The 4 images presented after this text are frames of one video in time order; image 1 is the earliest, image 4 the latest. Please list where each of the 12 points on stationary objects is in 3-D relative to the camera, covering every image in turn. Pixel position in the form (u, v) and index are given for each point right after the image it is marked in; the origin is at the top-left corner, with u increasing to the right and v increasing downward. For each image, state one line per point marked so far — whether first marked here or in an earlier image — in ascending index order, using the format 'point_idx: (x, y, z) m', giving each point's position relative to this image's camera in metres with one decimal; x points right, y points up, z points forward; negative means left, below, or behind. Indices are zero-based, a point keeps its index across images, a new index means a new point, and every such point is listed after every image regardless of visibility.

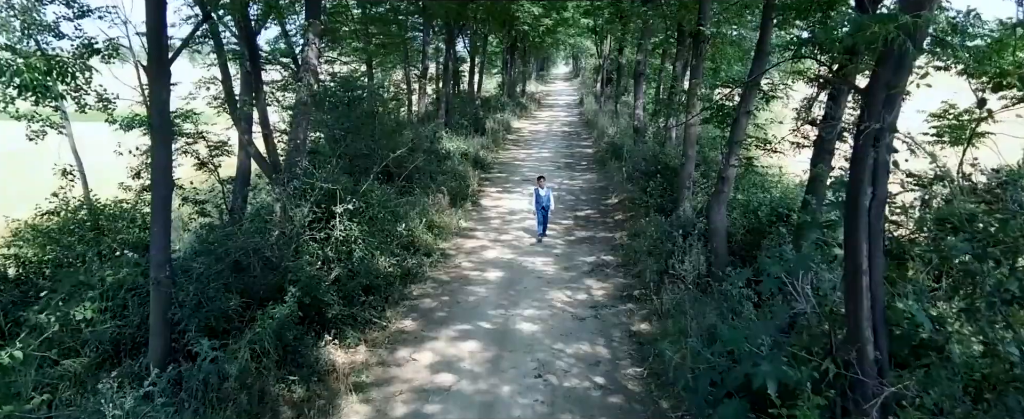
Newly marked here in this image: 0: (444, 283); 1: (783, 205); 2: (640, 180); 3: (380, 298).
0: (-1.2, -1.3, +9.3) m
1: (+4.1, +0.1, +8.0) m
2: (+3.2, +0.7, +13.1) m
3: (-2.0, -1.4, +8.1) m
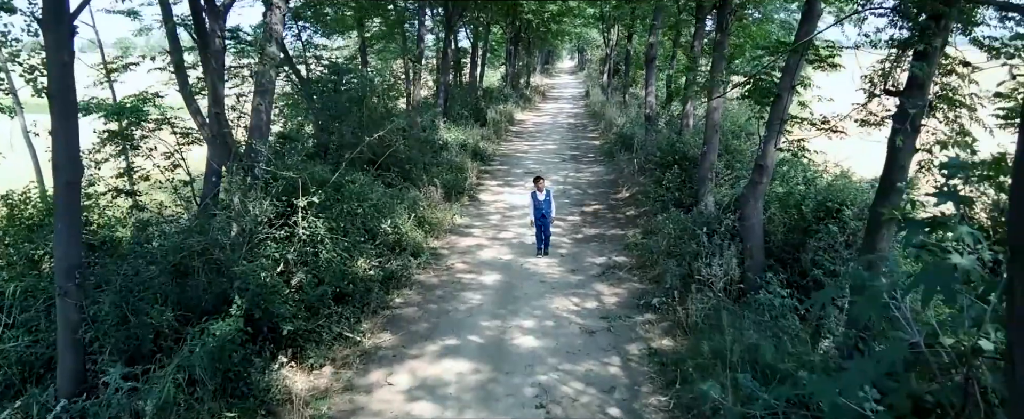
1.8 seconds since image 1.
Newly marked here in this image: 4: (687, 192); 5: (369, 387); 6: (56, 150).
0: (-1.2, -1.2, +8.1) m
1: (+4.1, +0.2, +6.8) m
2: (+3.2, +0.9, +11.9) m
3: (-2.0, -1.3, +6.9) m
4: (+3.4, +0.3, +10.1) m
5: (-1.6, -1.9, +5.7) m
6: (-3.9, +0.5, +4.5) m
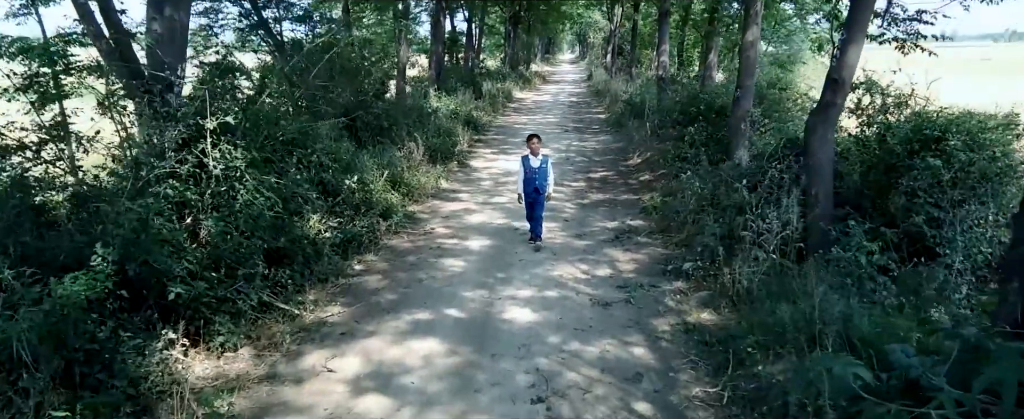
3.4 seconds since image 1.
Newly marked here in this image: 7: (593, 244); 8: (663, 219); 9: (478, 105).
0: (-1.3, -0.5, +6.5) m
1: (+4.0, +0.9, +5.2) m
2: (+3.1, +1.5, +10.2) m
3: (-2.1, -0.7, +5.3) m
4: (+3.3, +1.0, +8.5) m
5: (-1.7, -1.3, +4.1) m
6: (-4.0, +1.1, +2.8) m
7: (+1.0, -0.4, +6.8) m
8: (+2.1, -0.1, +7.3) m
9: (-1.1, +3.6, +18.0) m
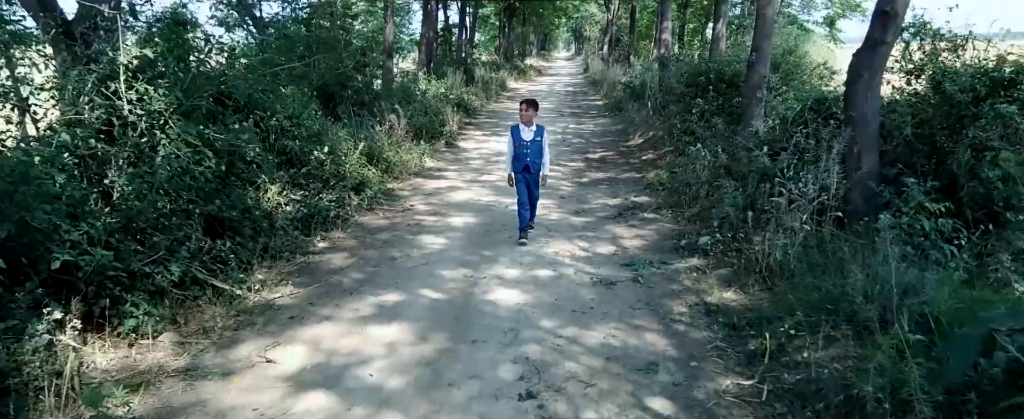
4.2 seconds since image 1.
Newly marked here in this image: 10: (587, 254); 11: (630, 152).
0: (-1.5, -0.2, +5.6) m
1: (+3.8, +1.2, +4.4) m
2: (+3.0, +1.9, +9.4) m
3: (-2.3, -0.3, +4.4) m
4: (+3.1, +1.3, +7.7) m
5: (-1.8, -1.0, +3.3) m
6: (-4.1, +1.4, +2.0) m
7: (+0.9, -0.1, +6.0) m
8: (+2.0, +0.2, +6.5) m
9: (-1.4, +3.9, +17.1) m
10: (+0.7, -0.4, +5.0) m
11: (+2.2, +1.1, +9.9) m
